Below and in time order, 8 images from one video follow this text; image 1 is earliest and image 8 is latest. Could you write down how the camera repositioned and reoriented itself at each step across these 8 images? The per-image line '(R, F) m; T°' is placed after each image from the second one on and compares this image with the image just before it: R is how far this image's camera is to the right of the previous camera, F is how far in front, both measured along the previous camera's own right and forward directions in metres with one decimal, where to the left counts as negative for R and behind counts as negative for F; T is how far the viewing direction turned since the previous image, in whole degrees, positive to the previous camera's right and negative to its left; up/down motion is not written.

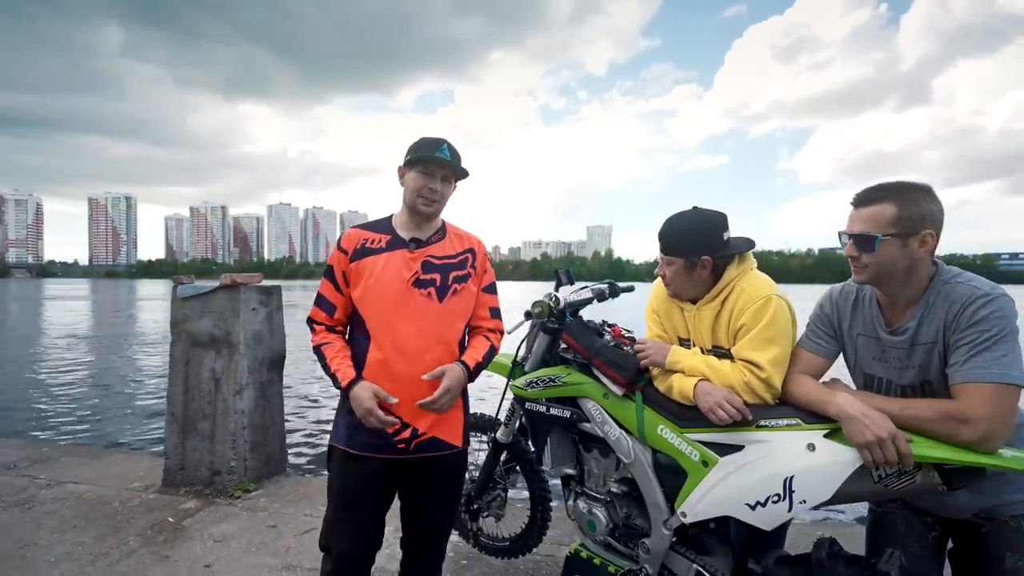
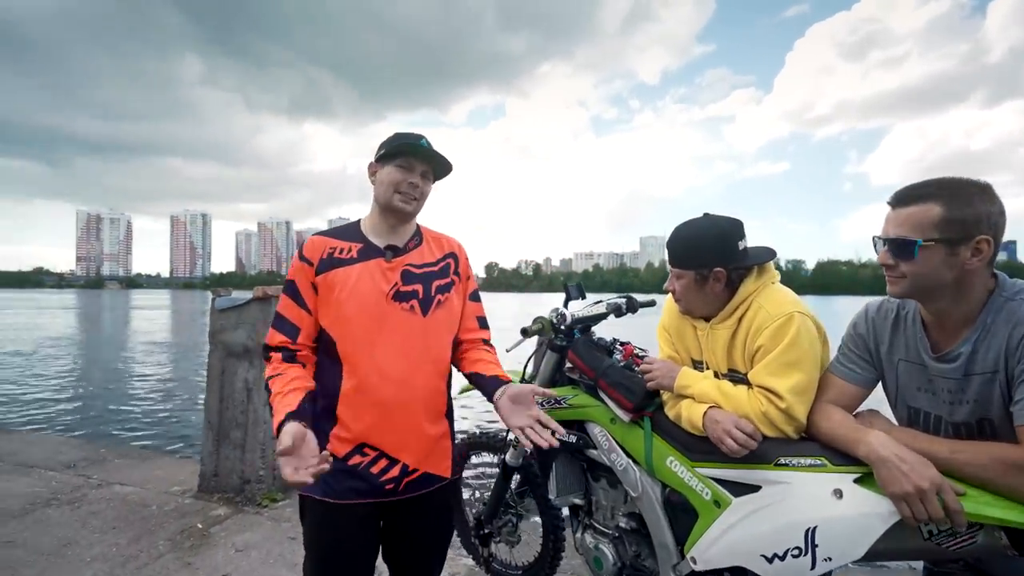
(+0.3, +0.3) m; -5°
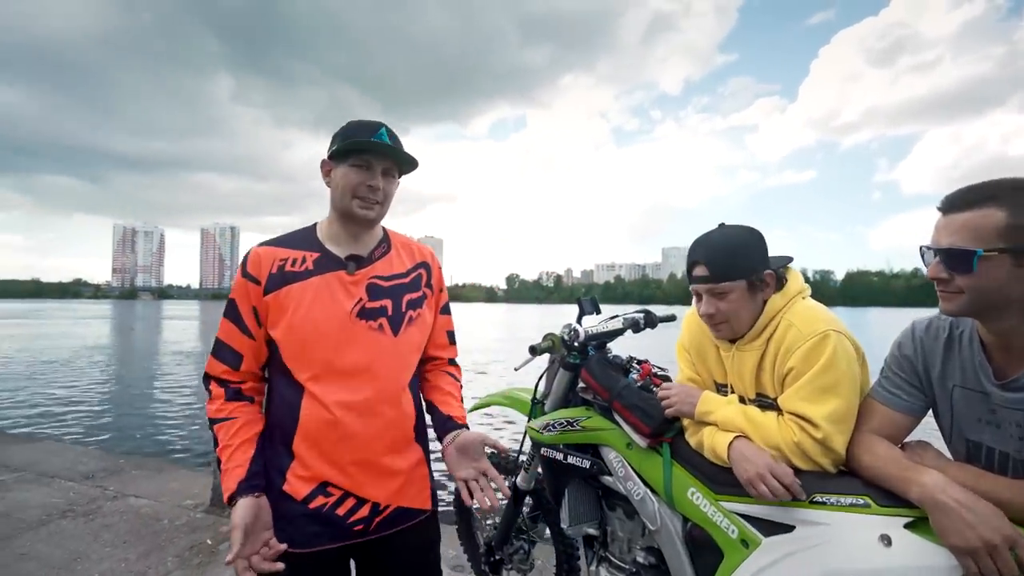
(+0.1, +0.2) m; -2°
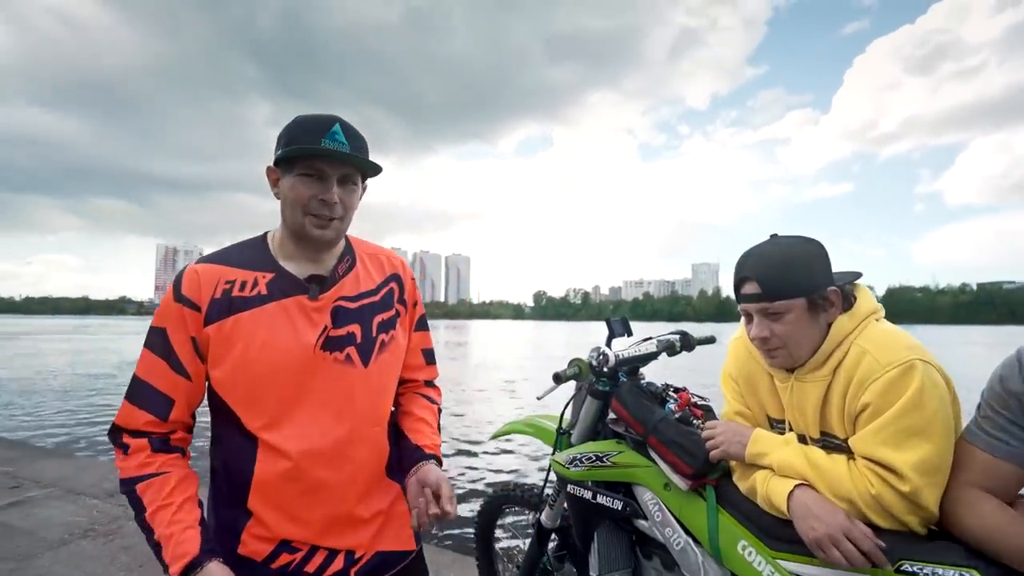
(0.0, +0.3) m; -3°
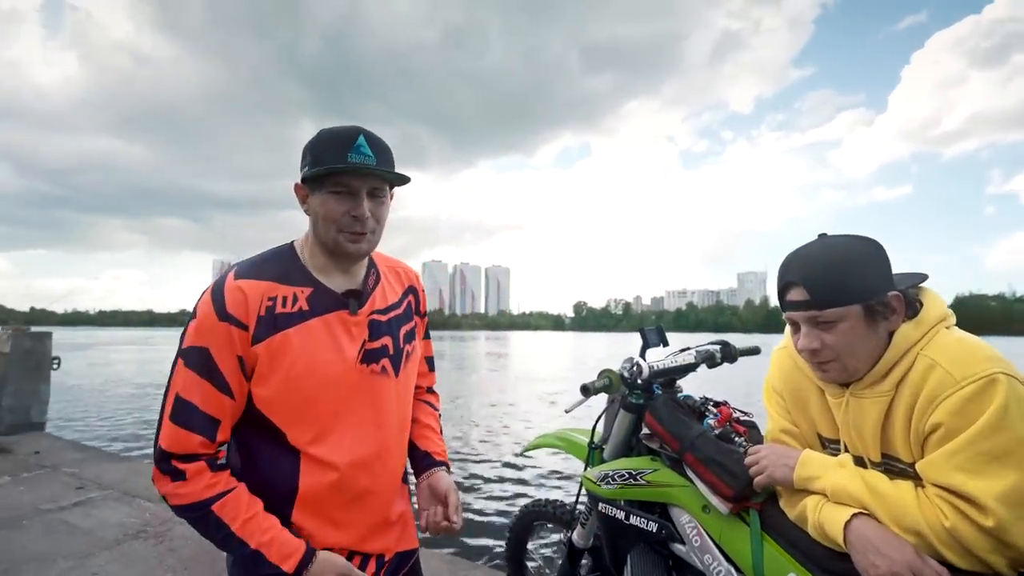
(+0.1, +0.2) m; -4°
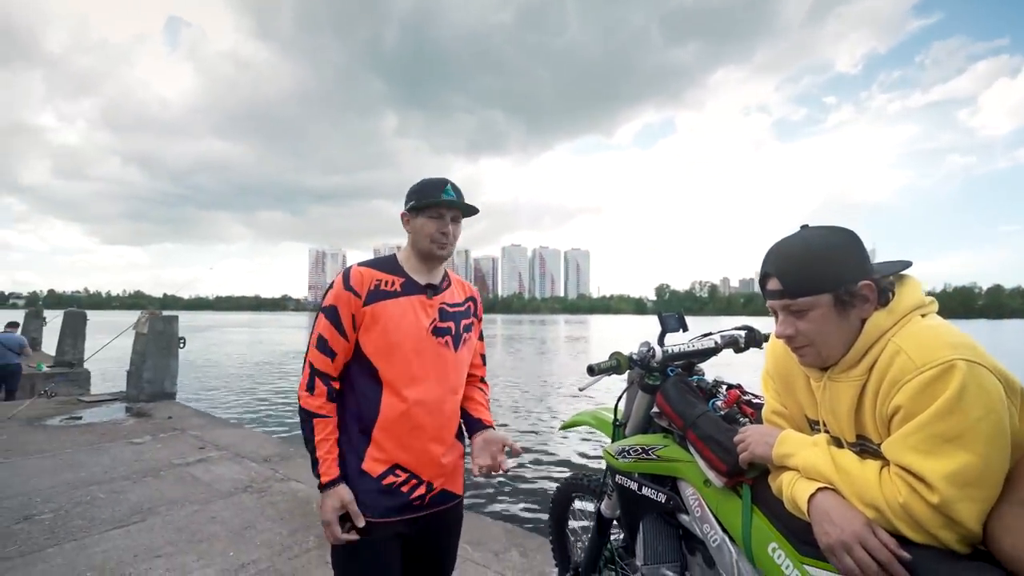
(+0.3, -0.2) m; -8°
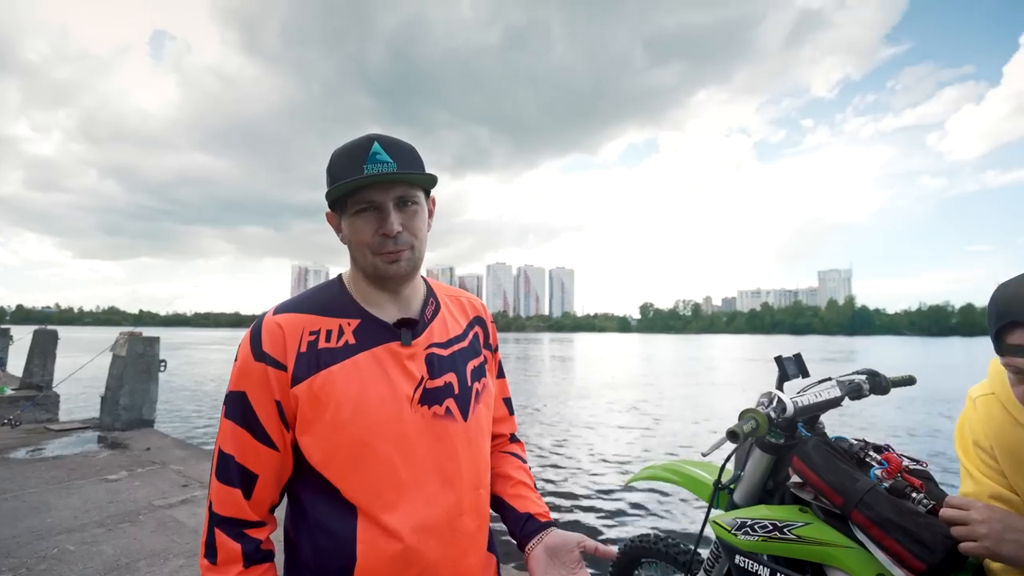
(-0.5, +0.6) m; +2°
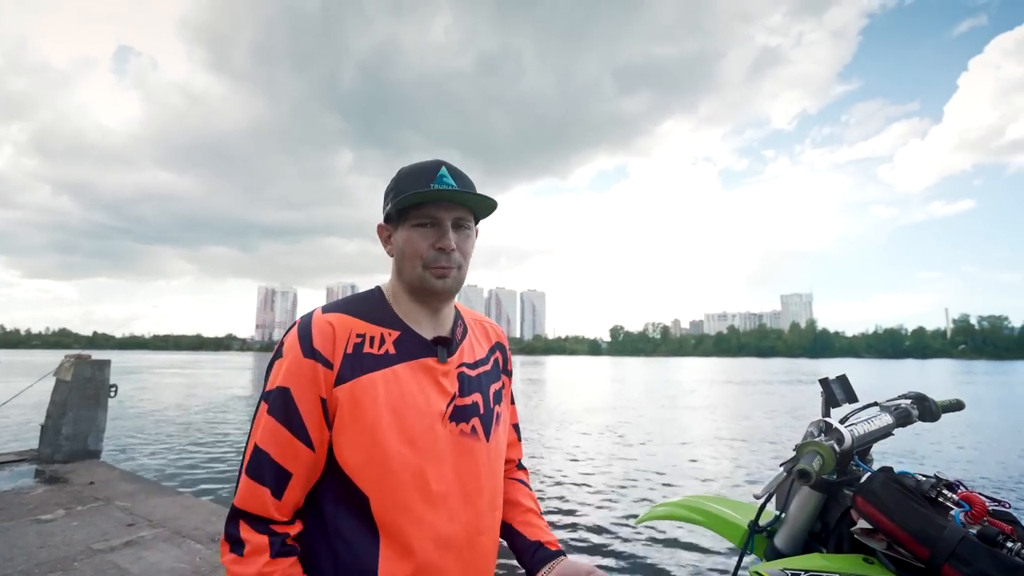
(-0.1, +0.4) m; +3°
